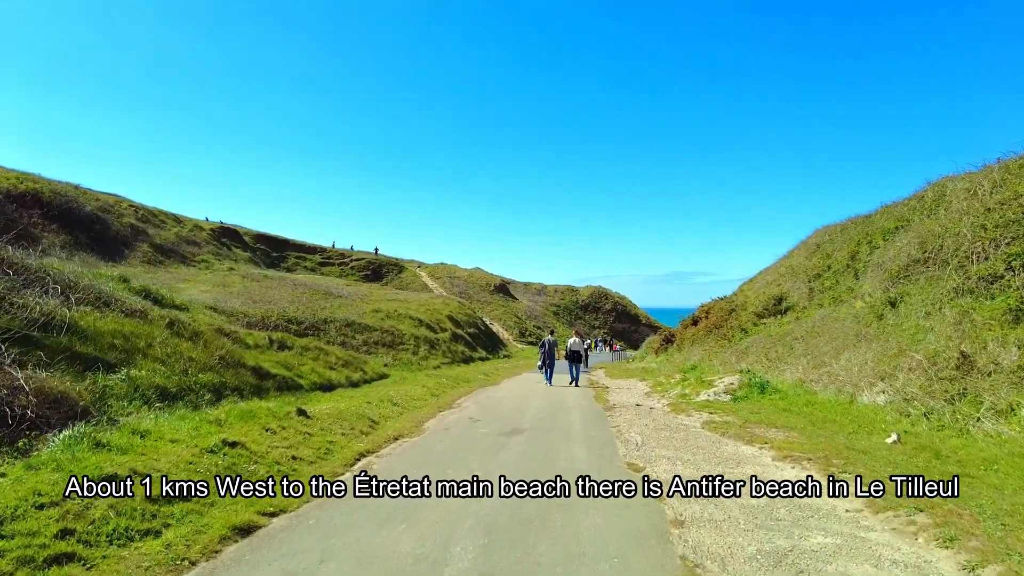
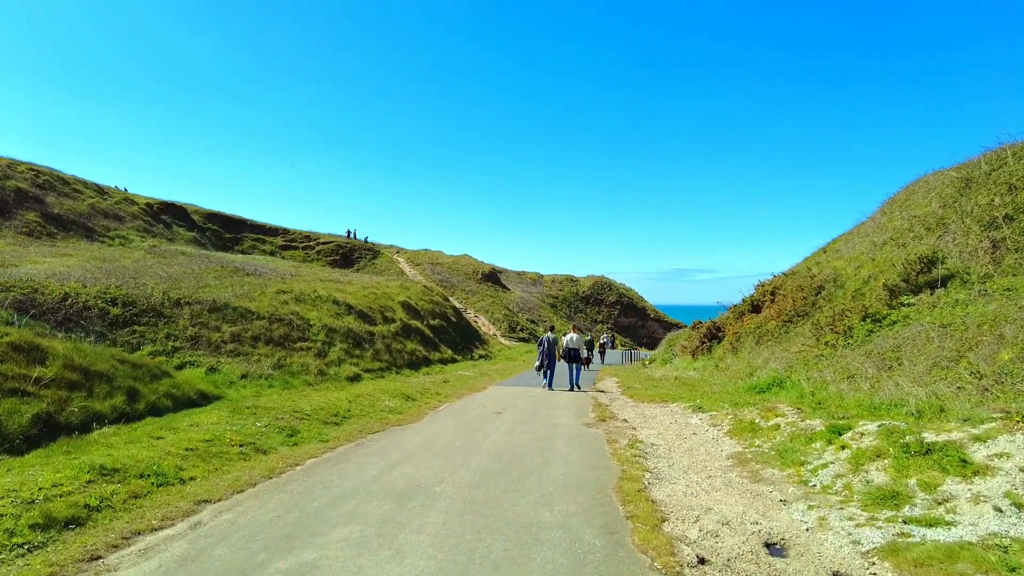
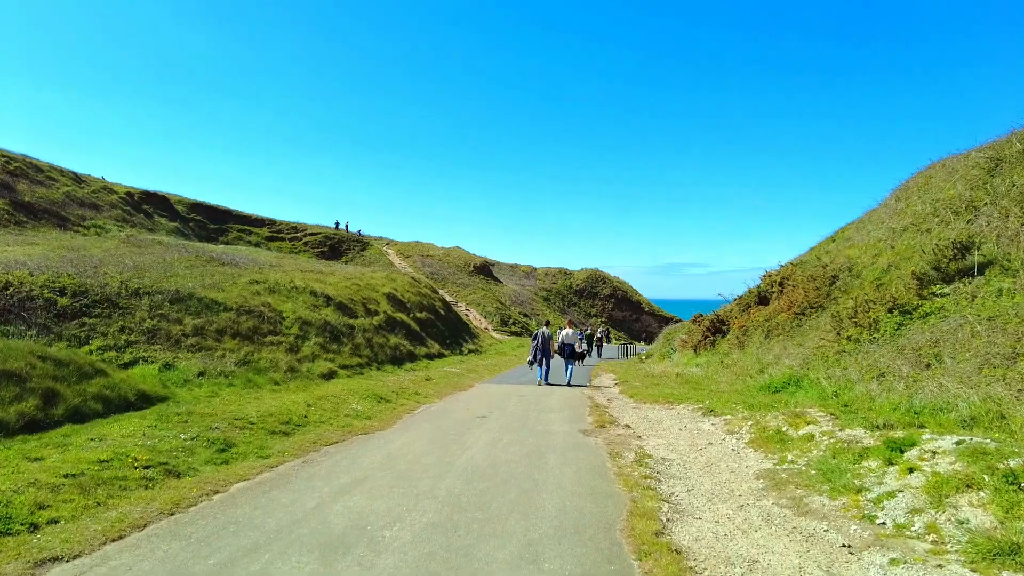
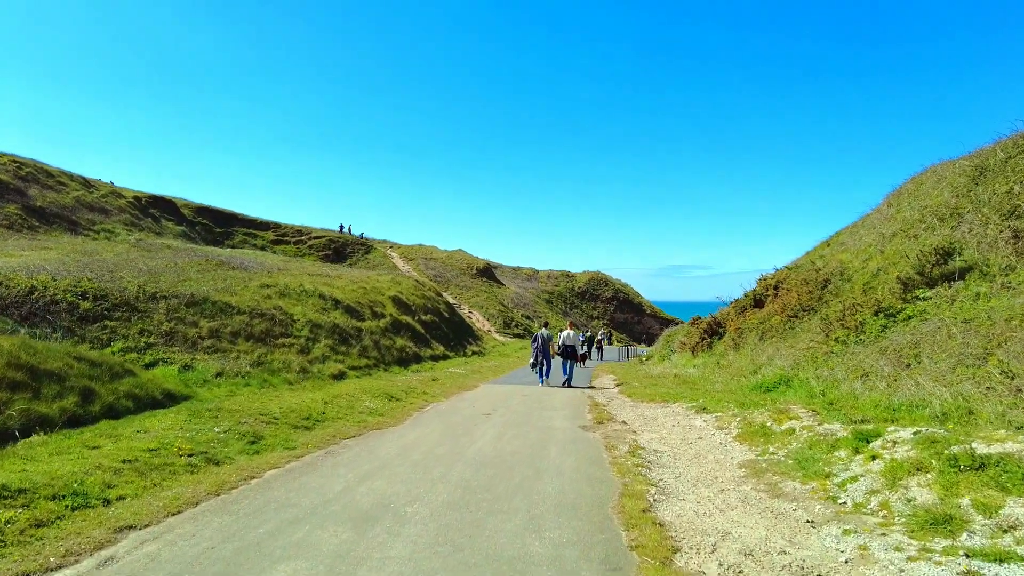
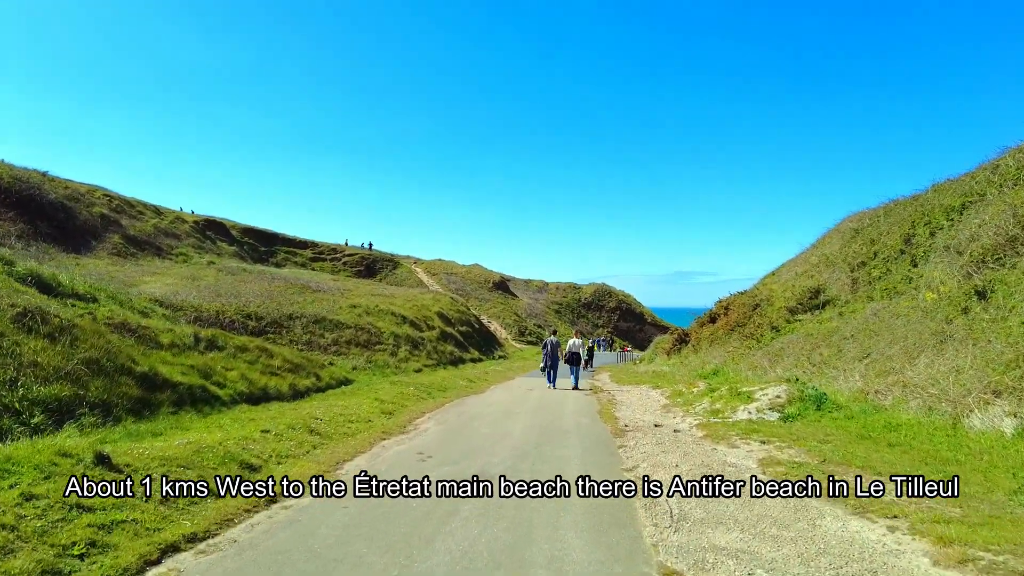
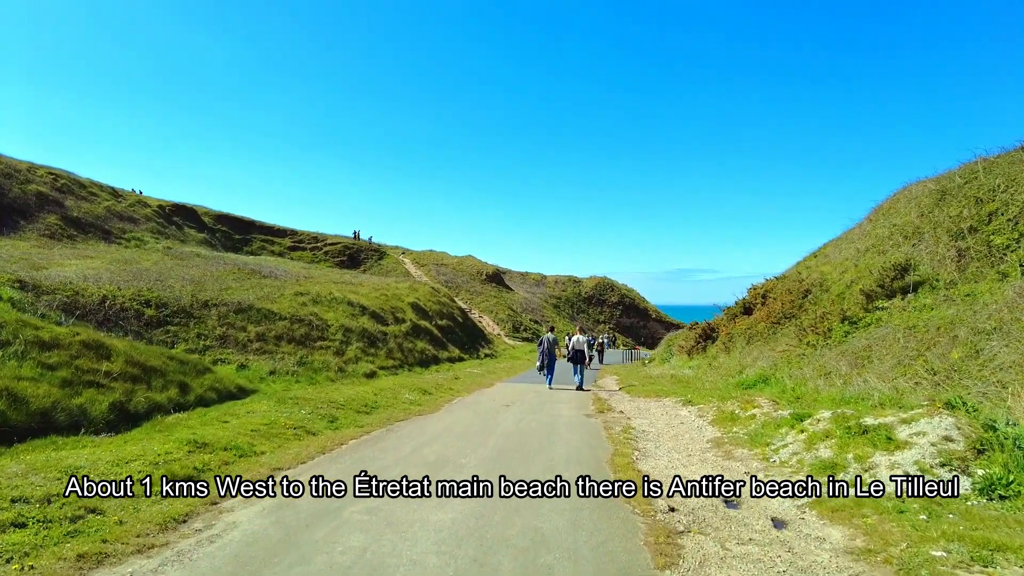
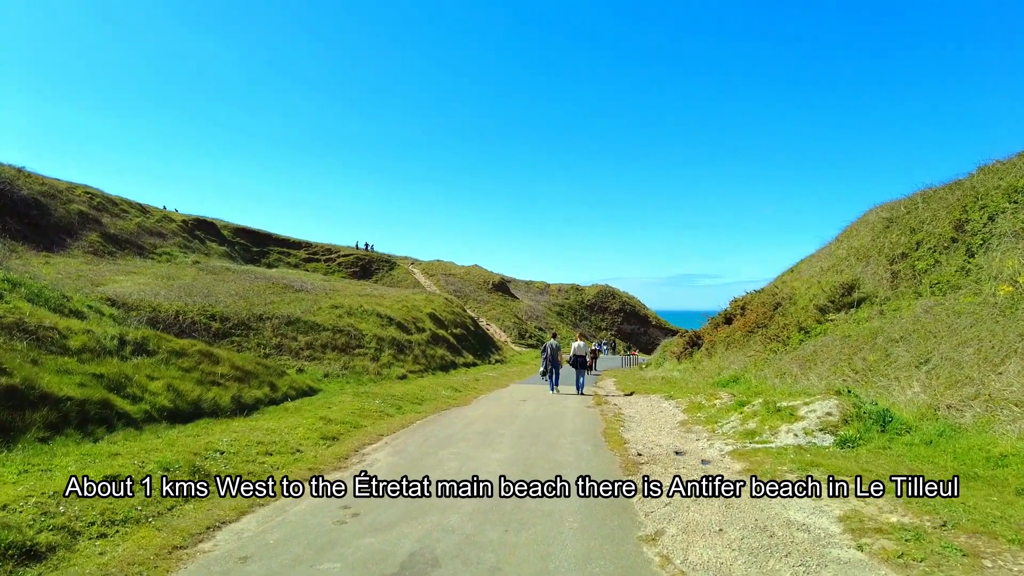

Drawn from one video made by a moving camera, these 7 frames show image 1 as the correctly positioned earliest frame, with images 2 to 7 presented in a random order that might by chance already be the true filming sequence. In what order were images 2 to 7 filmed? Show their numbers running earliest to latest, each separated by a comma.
5, 7, 6, 2, 4, 3
